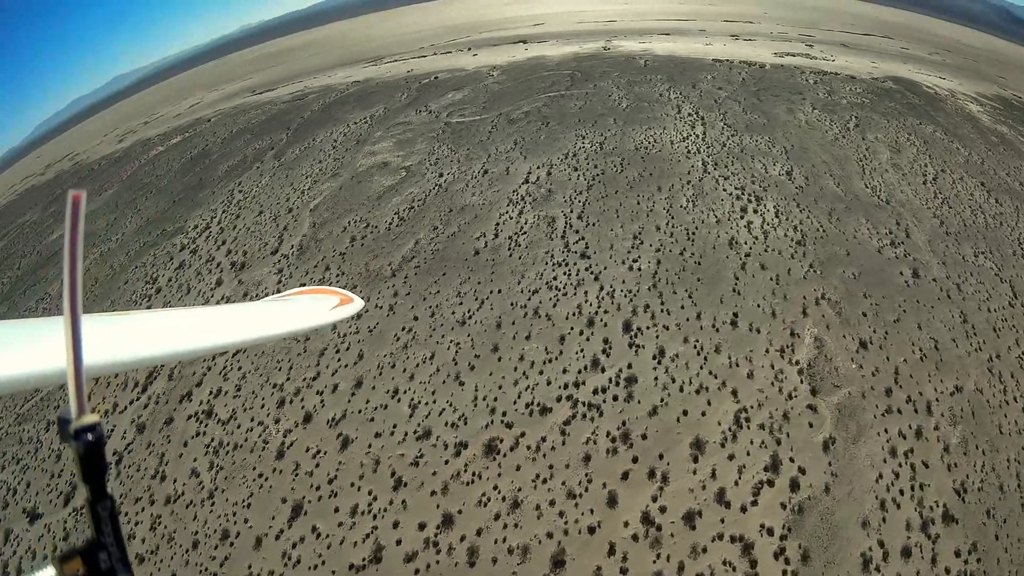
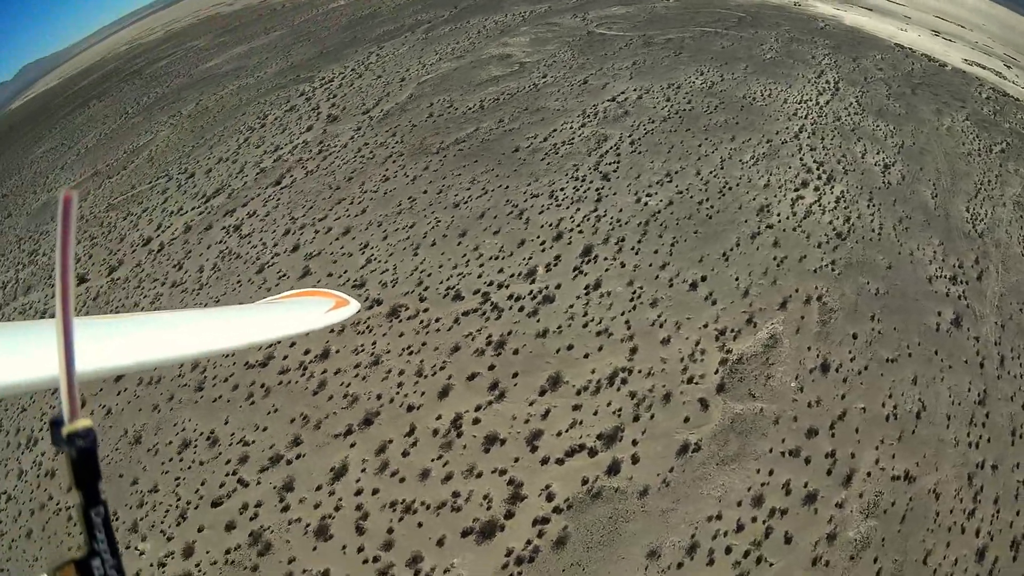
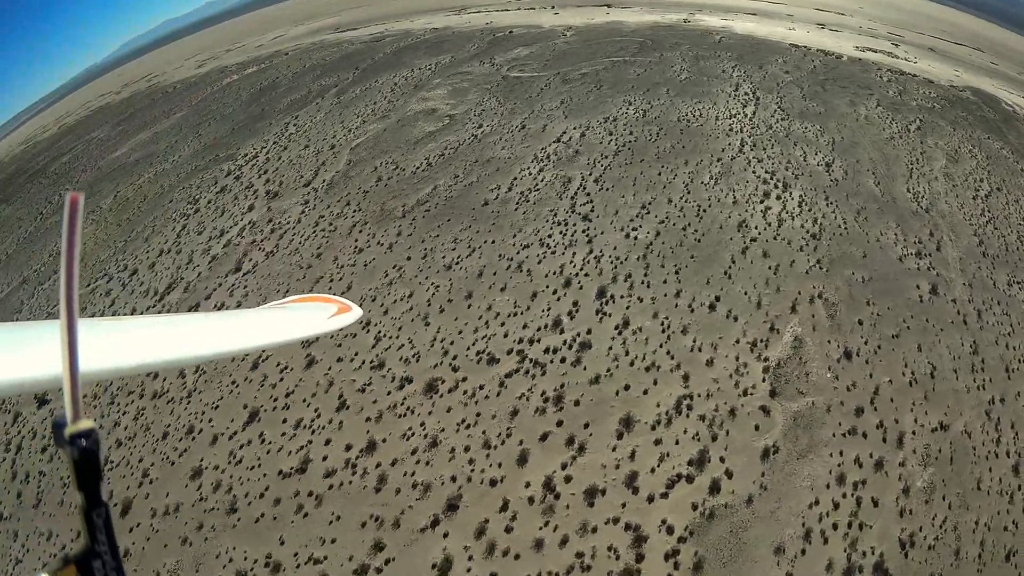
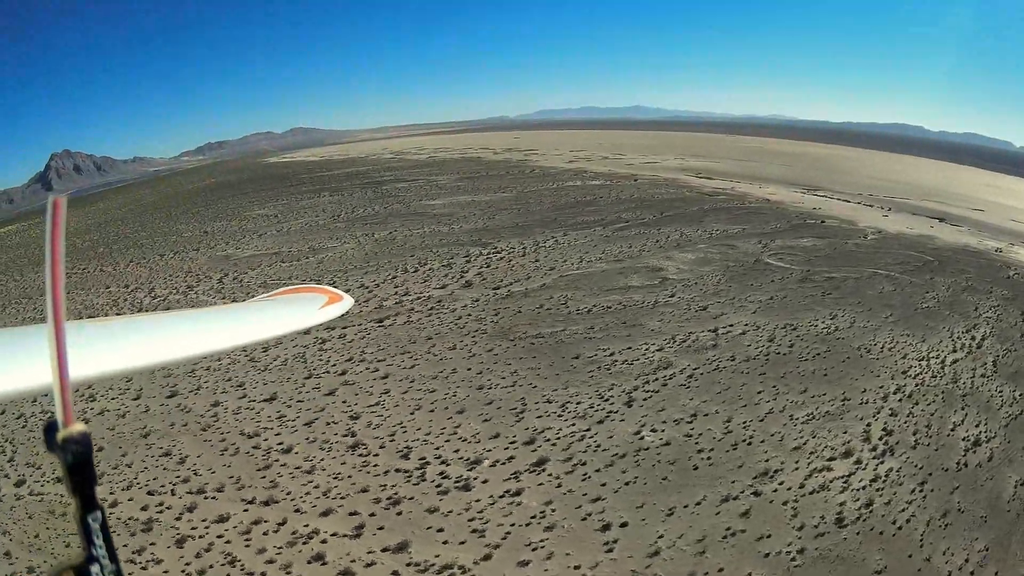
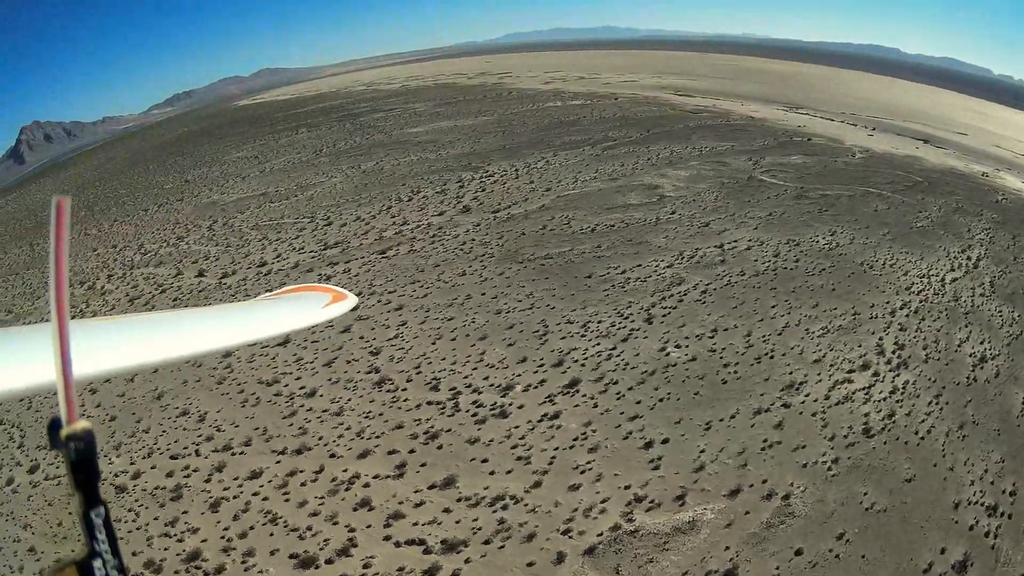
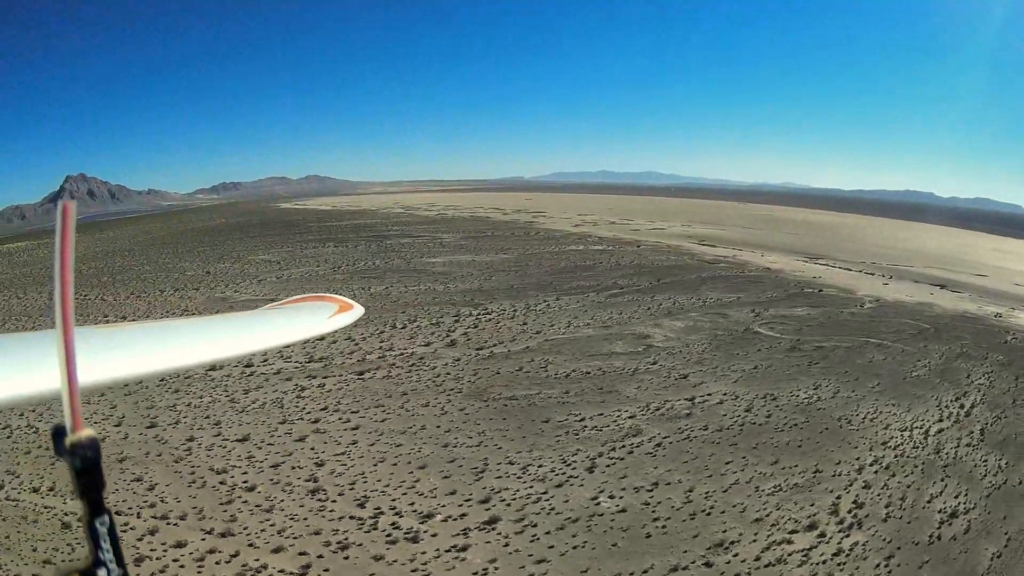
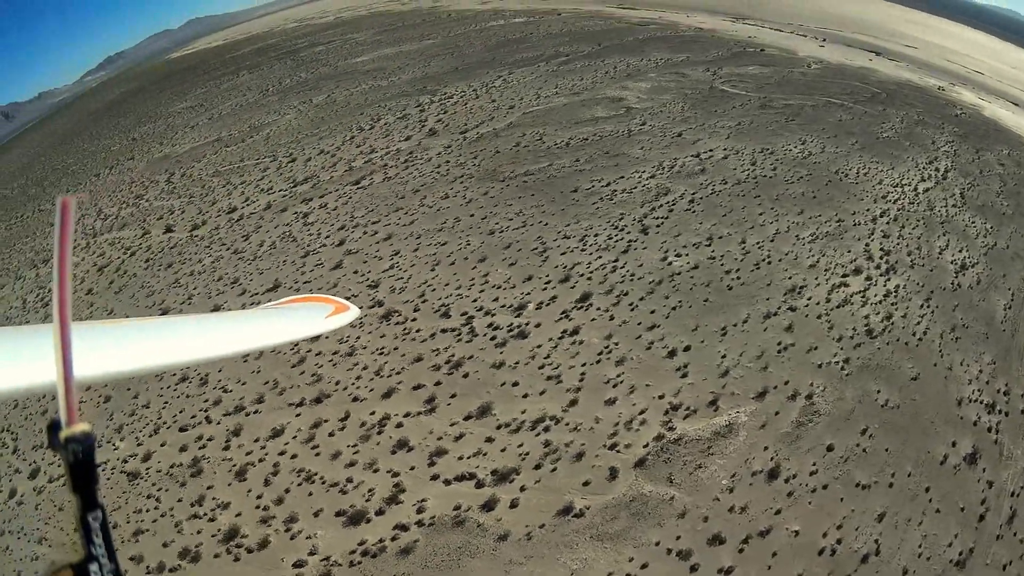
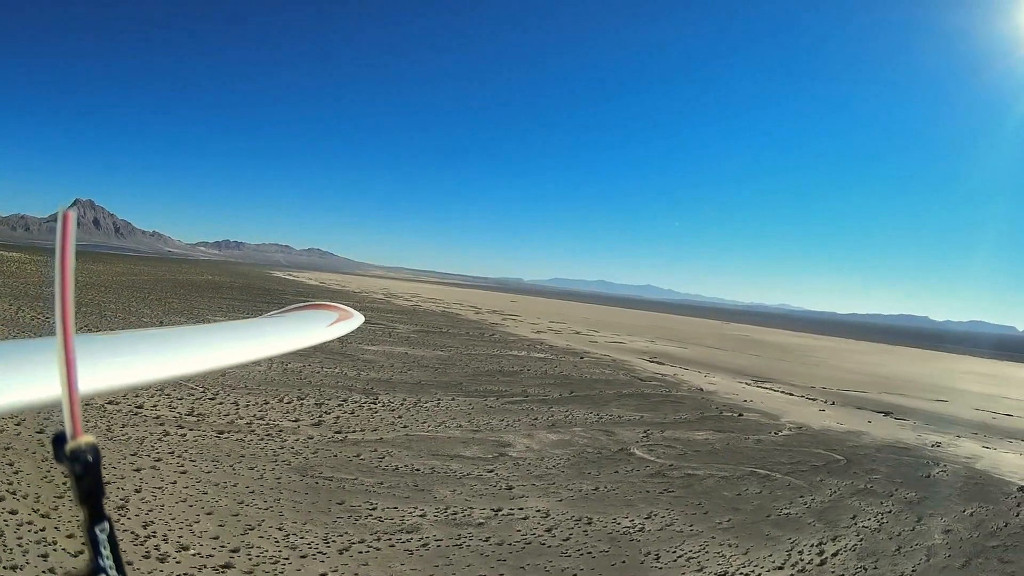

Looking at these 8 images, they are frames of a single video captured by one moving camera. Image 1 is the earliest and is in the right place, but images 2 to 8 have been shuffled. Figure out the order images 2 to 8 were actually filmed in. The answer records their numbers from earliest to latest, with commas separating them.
3, 2, 7, 5, 4, 6, 8
